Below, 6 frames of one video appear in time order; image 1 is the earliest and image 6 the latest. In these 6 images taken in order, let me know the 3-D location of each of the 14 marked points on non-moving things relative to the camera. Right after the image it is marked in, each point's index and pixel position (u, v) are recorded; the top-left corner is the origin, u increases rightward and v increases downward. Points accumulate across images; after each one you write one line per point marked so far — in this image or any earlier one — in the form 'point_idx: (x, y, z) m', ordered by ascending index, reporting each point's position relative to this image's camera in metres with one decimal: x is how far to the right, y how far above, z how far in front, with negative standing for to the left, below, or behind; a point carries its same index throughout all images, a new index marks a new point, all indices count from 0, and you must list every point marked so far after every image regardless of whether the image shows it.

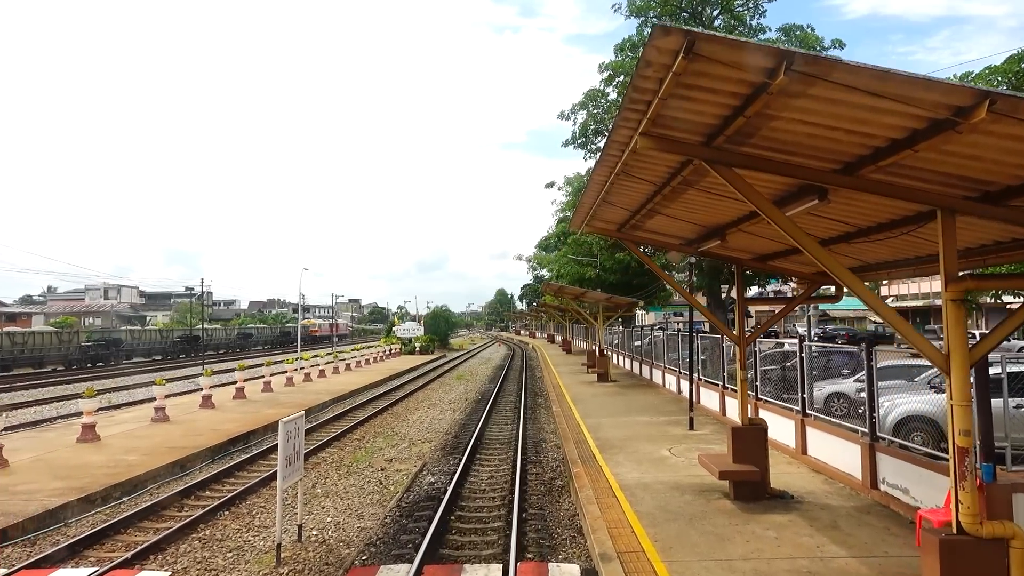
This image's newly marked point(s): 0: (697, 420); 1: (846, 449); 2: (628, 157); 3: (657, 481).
0: (+2.8, -2.0, +11.8) m
1: (+3.2, -1.5, +7.4) m
2: (+0.6, +0.7, +4.1) m
3: (+1.4, -1.9, +7.5) m
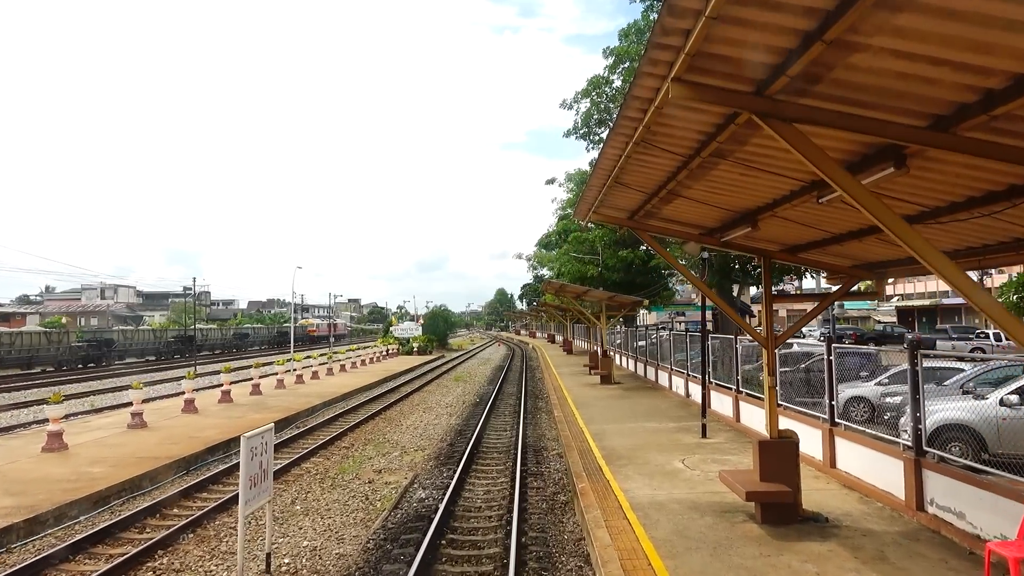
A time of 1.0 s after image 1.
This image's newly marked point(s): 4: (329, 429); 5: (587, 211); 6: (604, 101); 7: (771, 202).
0: (+2.8, -2.0, +11.0) m
1: (+3.1, -1.5, +6.6) m
2: (+0.6, +0.7, +3.4) m
3: (+1.4, -1.8, +6.8) m
4: (-3.2, -2.4, +13.4) m
5: (+0.6, +0.6, +6.2) m
6: (+1.8, +3.6, +14.8) m
7: (+1.6, +0.5, +4.7) m
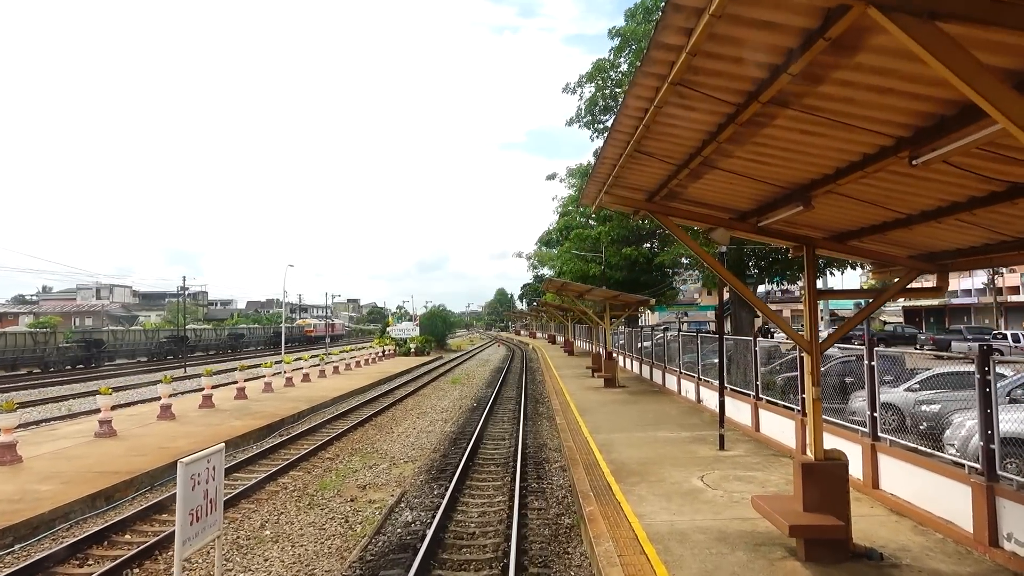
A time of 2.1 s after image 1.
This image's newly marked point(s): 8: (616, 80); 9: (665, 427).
0: (+2.8, -1.9, +10.1) m
1: (+3.1, -1.5, +5.6) m
2: (+0.6, +0.8, +2.4) m
3: (+1.4, -1.8, +5.8) m
4: (-3.2, -2.4, +12.4) m
5: (+0.6, +0.7, +5.3) m
6: (+1.7, +3.6, +13.8) m
7: (+1.6, +0.6, +3.8) m
8: (+1.8, +3.7, +13.6) m
9: (+2.2, -2.0, +11.1) m
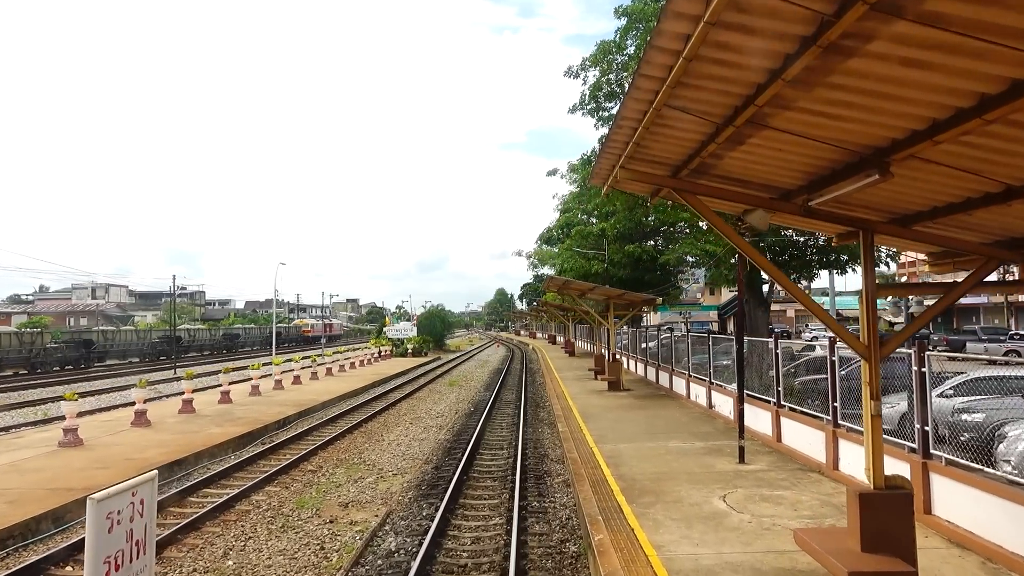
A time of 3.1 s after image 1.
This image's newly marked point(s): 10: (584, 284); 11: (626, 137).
0: (+2.8, -1.9, +9.2) m
1: (+3.1, -1.4, +4.8) m
2: (+0.6, +0.8, +1.6) m
3: (+1.4, -1.8, +5.0) m
4: (-3.2, -2.4, +11.6) m
5: (+0.6, +0.7, +4.4) m
6: (+1.7, +3.6, +13.0) m
7: (+1.5, +0.6, +2.9) m
8: (+1.8, +3.7, +12.8) m
9: (+2.2, -2.0, +10.3) m
10: (+1.8, +0.1, +19.5) m
11: (+0.6, +0.7, +4.0) m
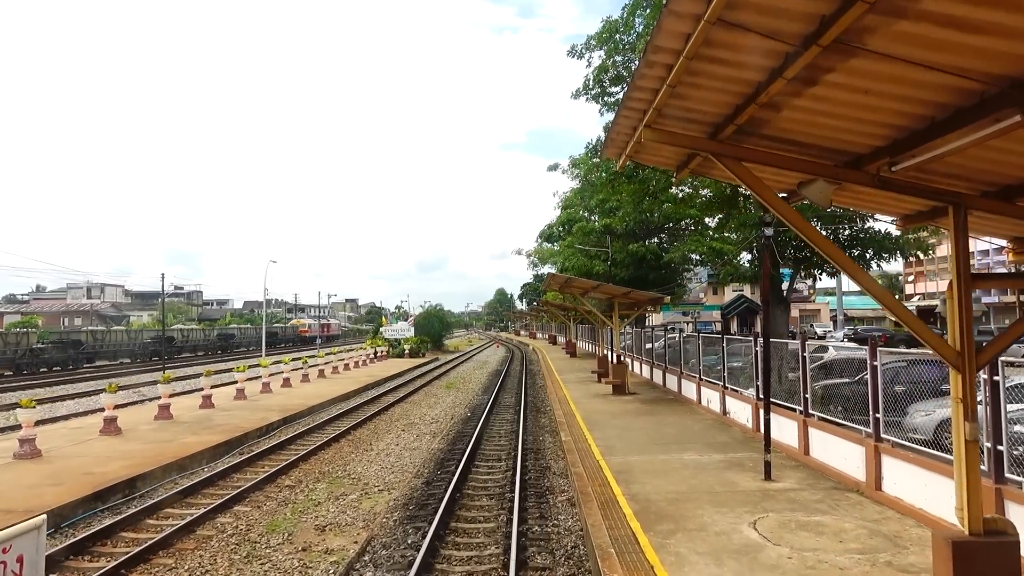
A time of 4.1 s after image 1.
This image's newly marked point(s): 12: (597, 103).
0: (+2.8, -1.9, +8.3) m
1: (+3.1, -1.4, +3.9) m
2: (+0.6, +0.8, +0.7) m
3: (+1.3, -1.7, +4.1) m
4: (-3.2, -2.3, +10.7) m
5: (+0.6, +0.7, +3.5) m
6: (+1.7, +3.7, +12.1) m
7: (+1.5, +0.6, +2.0) m
8: (+1.8, +3.8, +11.9) m
9: (+2.2, -1.9, +9.4) m
10: (+1.8, +0.1, +18.6) m
11: (+0.6, +0.8, +3.1) m
12: (+1.4, +3.1, +13.0) m
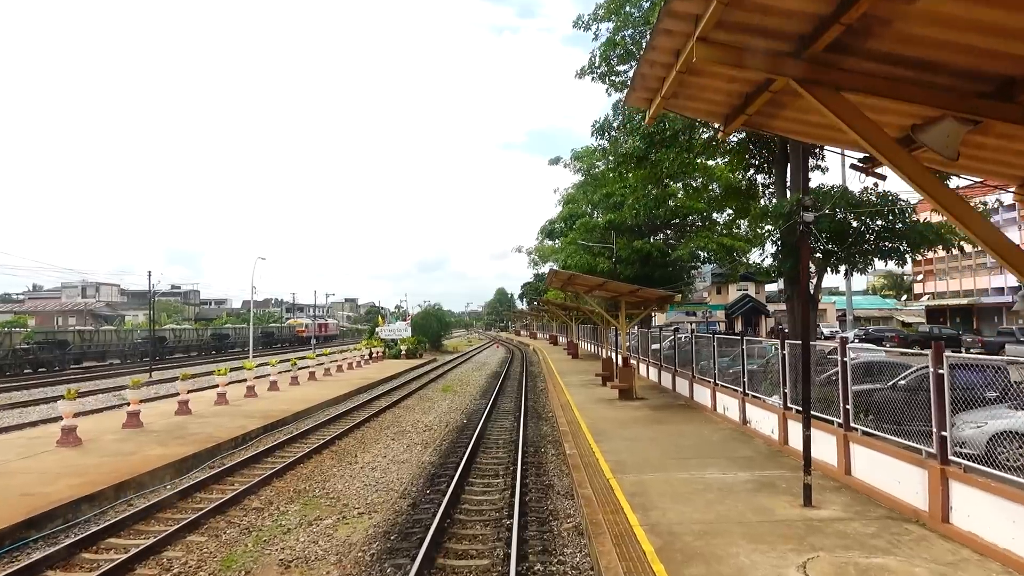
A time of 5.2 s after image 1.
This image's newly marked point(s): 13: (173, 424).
0: (+2.7, -1.8, +7.2) m
1: (+3.1, -1.3, +2.8) m
2: (+0.6, +0.9, -0.4) m
3: (+1.3, -1.7, +3.0) m
4: (-3.2, -2.3, +9.6) m
5: (+0.6, +0.8, +2.5) m
6: (+1.7, +3.7, +11.0) m
7: (+1.5, +0.7, +1.0) m
8: (+1.8, +3.8, +10.8) m
9: (+2.2, -1.9, +8.3) m
10: (+1.8, +0.2, +17.6) m
11: (+0.5, +0.8, +2.0) m
12: (+1.4, +3.1, +11.9) m
13: (-5.5, -2.2, +12.5) m
